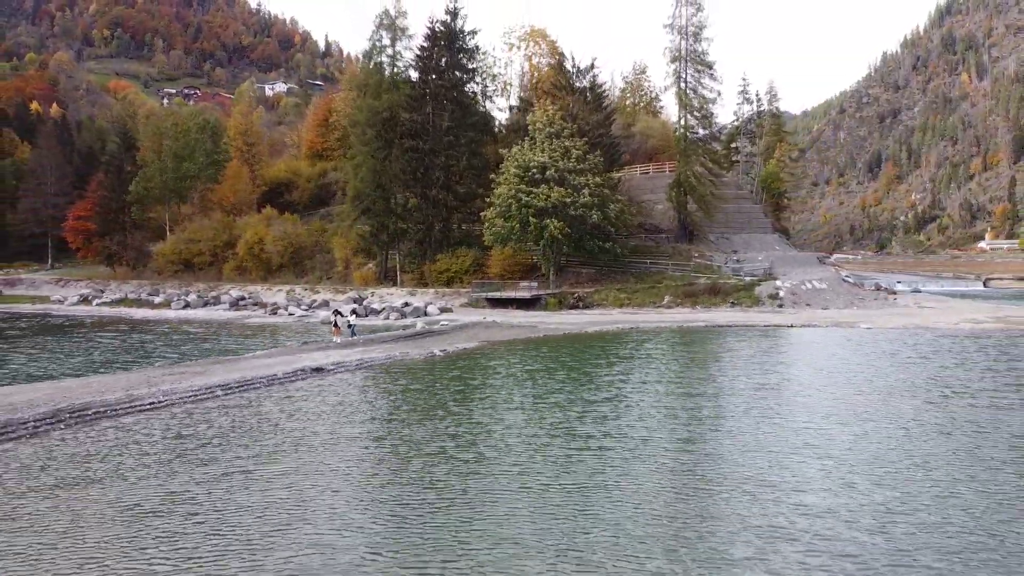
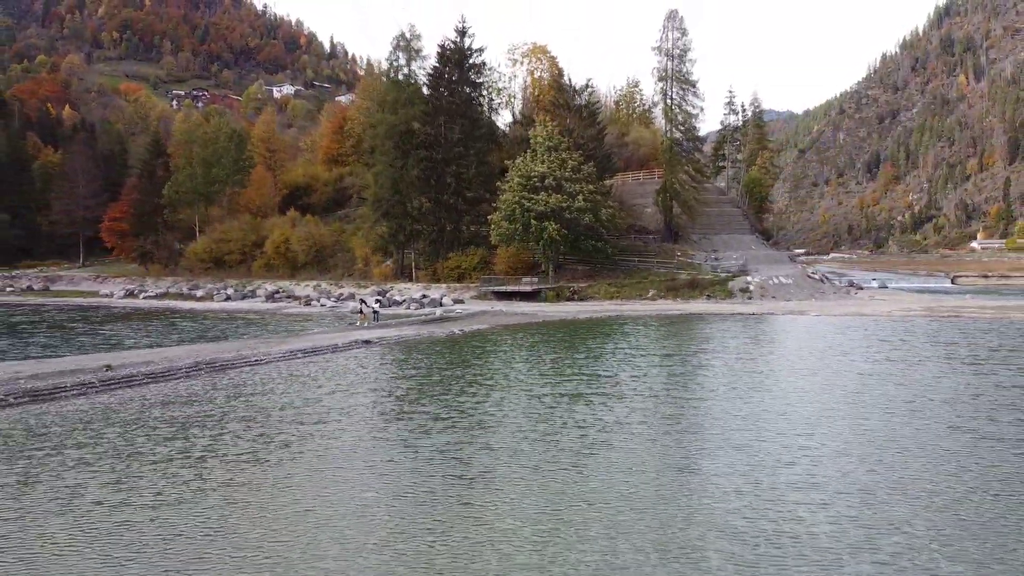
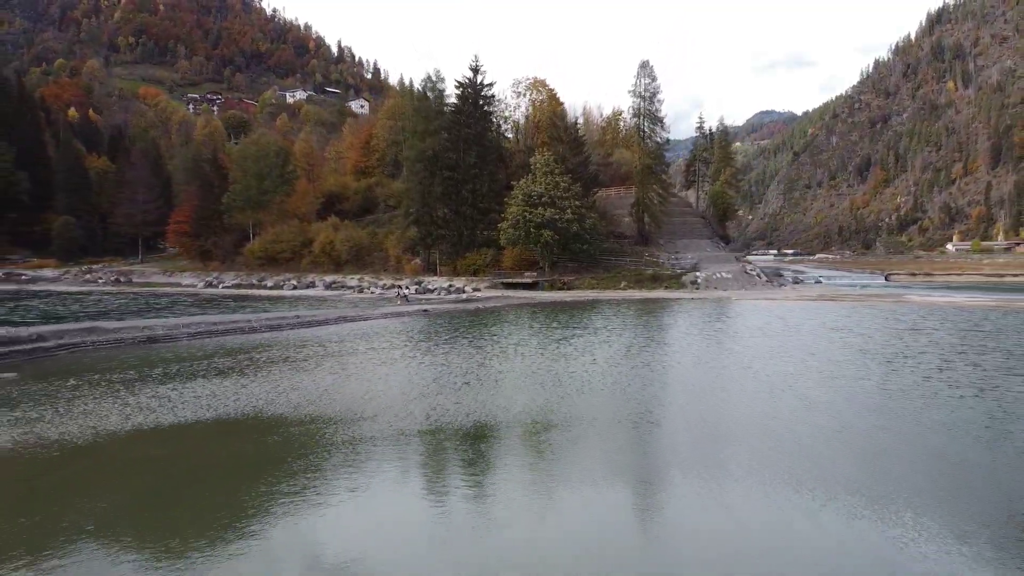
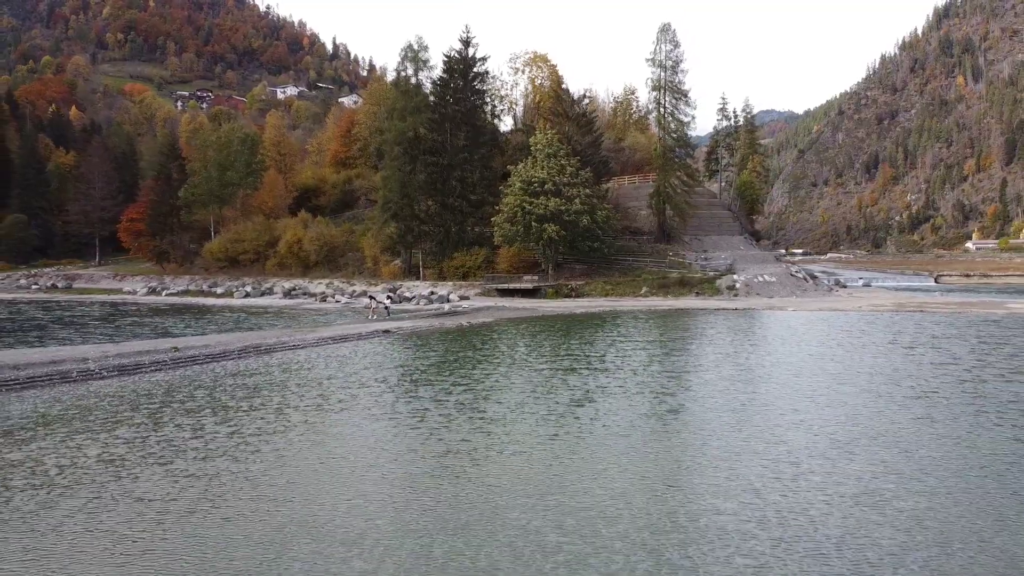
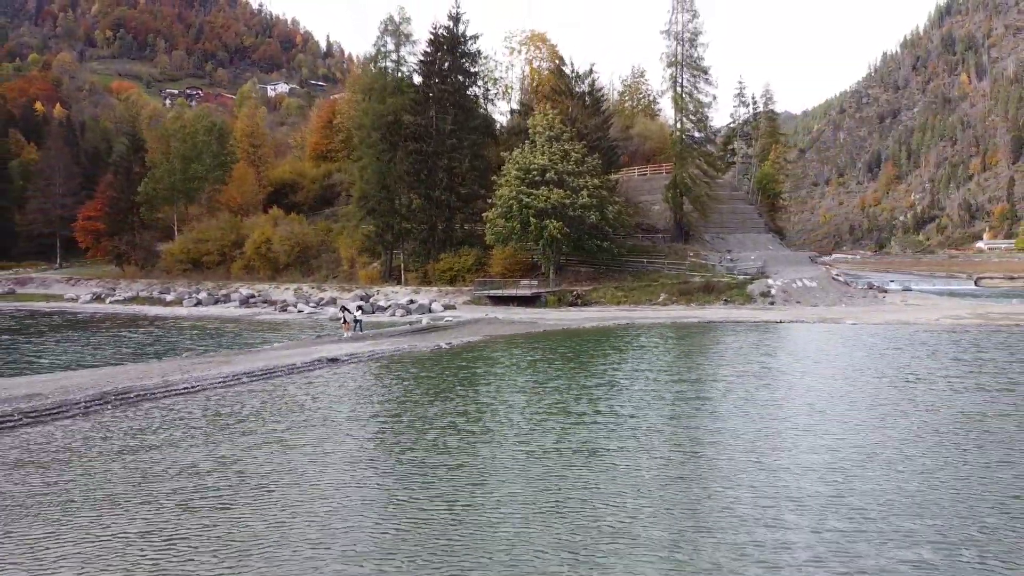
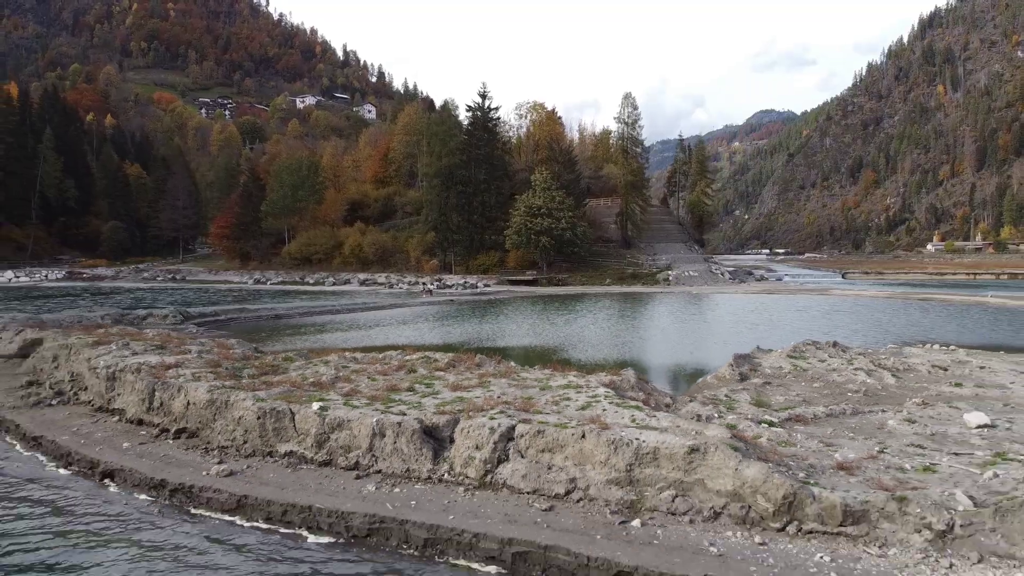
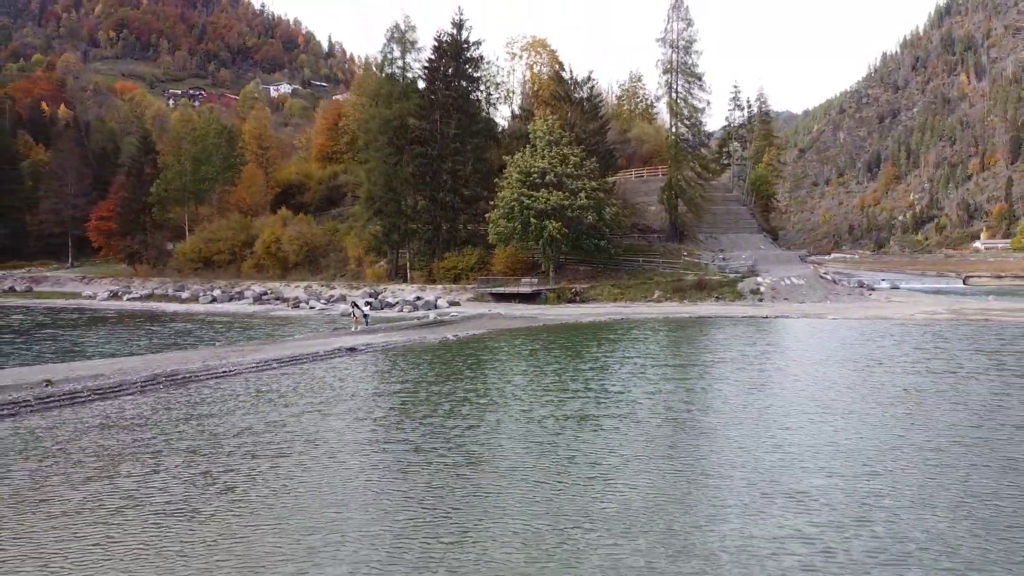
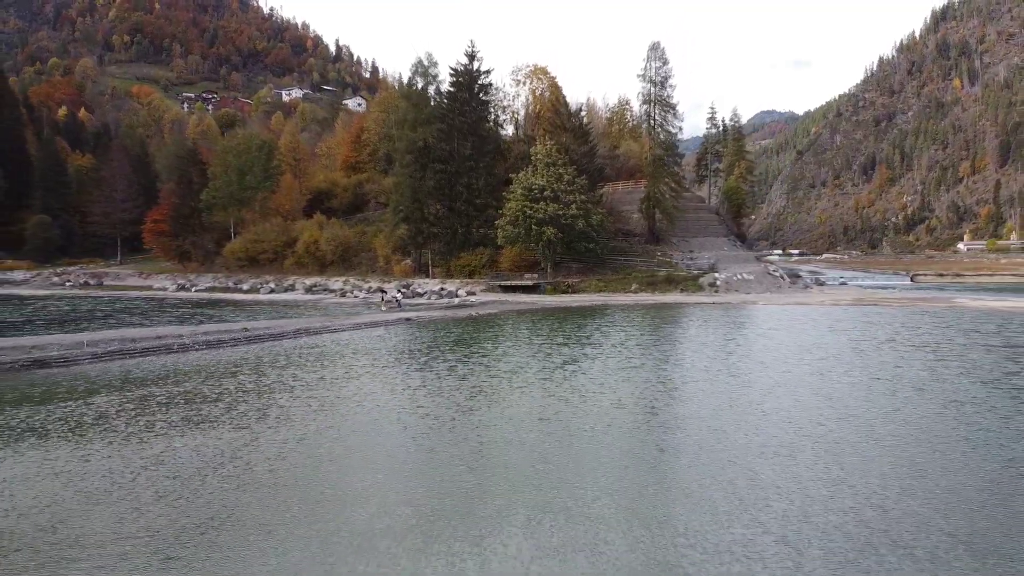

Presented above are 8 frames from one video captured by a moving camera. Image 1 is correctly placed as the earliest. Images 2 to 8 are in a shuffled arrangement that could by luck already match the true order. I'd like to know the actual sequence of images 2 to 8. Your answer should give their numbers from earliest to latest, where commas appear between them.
5, 7, 2, 4, 8, 3, 6
